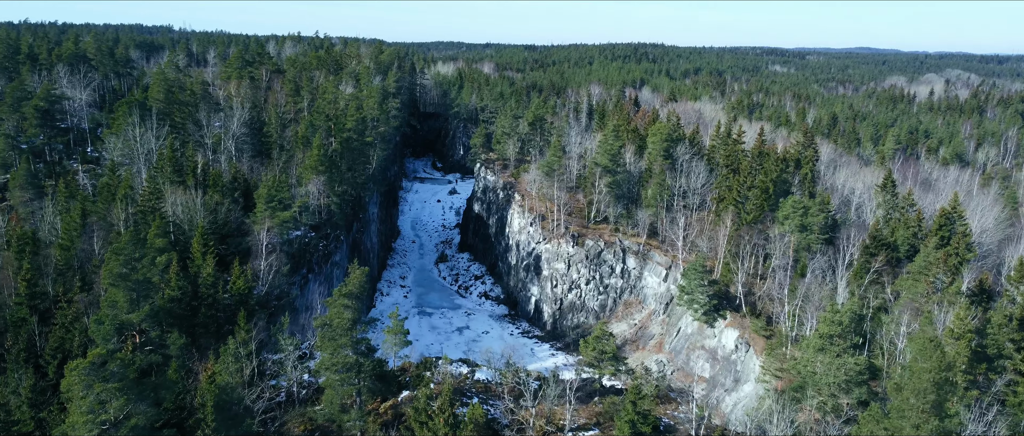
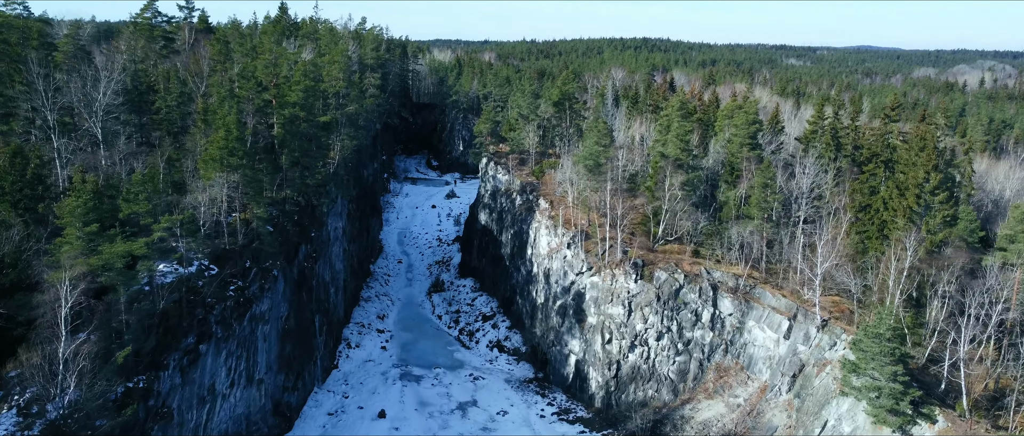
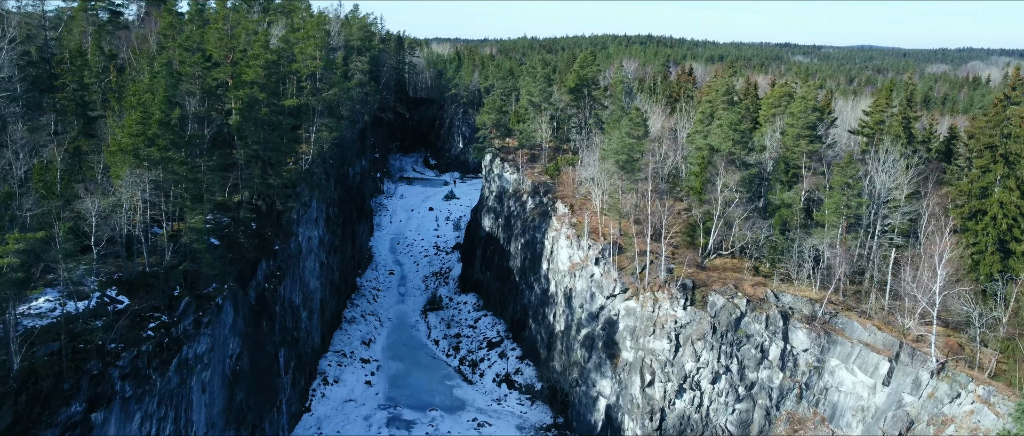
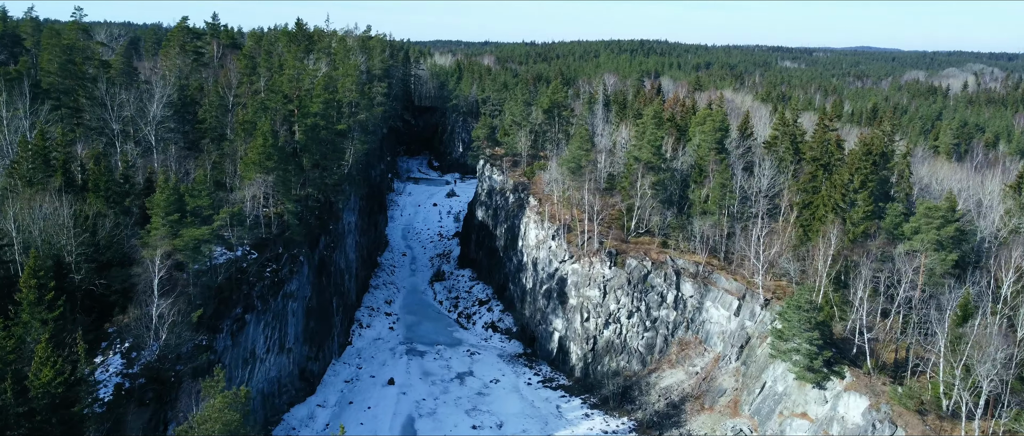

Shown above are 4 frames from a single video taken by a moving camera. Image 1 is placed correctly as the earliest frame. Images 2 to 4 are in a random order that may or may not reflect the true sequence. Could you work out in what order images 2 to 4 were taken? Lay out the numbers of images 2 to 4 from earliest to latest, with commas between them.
4, 2, 3
